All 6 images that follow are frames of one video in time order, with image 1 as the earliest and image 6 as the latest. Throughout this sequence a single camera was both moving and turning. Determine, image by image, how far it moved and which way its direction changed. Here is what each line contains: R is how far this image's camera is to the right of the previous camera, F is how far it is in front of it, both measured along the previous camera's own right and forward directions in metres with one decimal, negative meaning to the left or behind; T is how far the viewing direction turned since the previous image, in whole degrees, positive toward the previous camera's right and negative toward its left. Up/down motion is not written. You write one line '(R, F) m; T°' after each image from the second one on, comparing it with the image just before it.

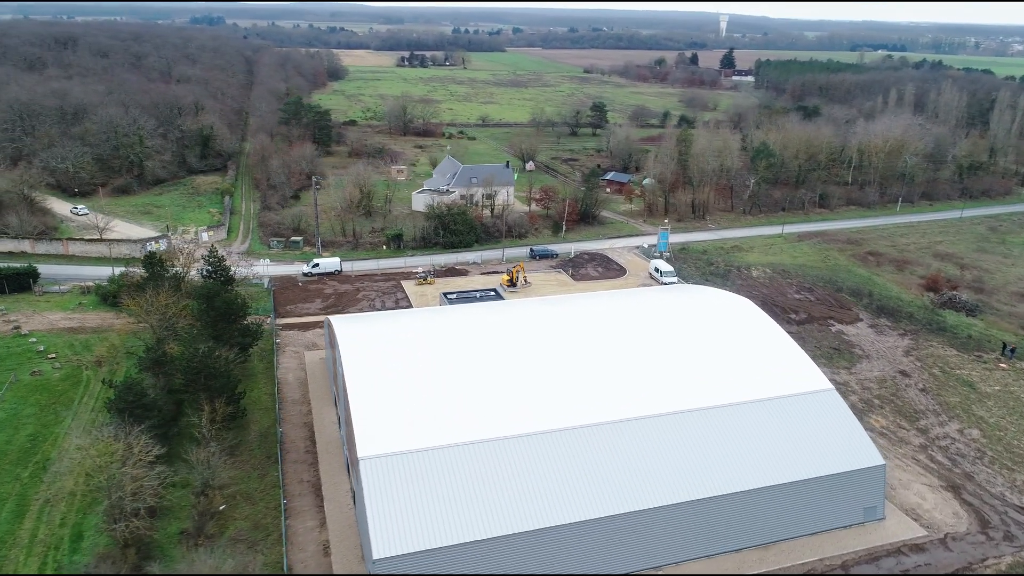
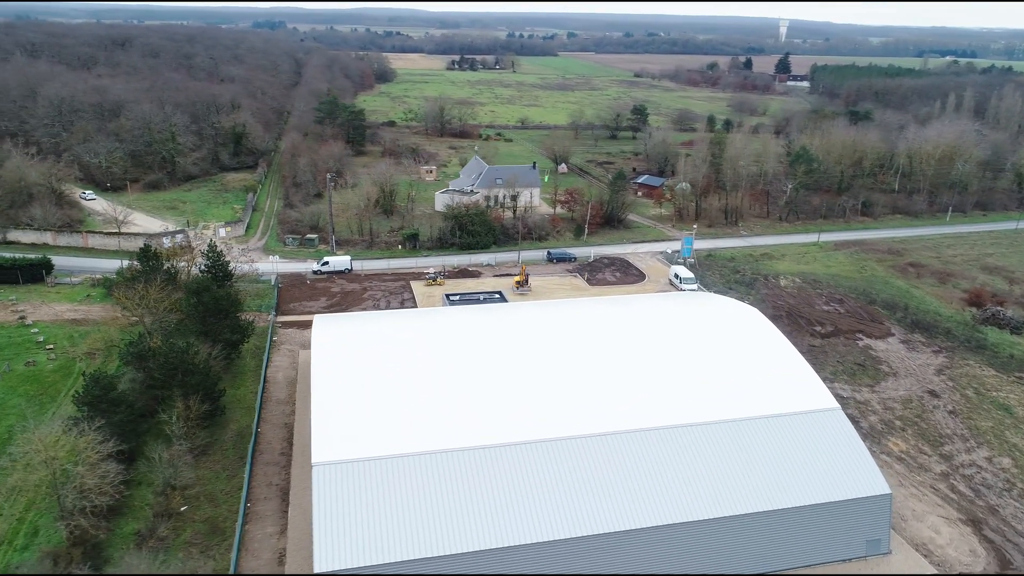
(+1.5, +1.0) m; -4°
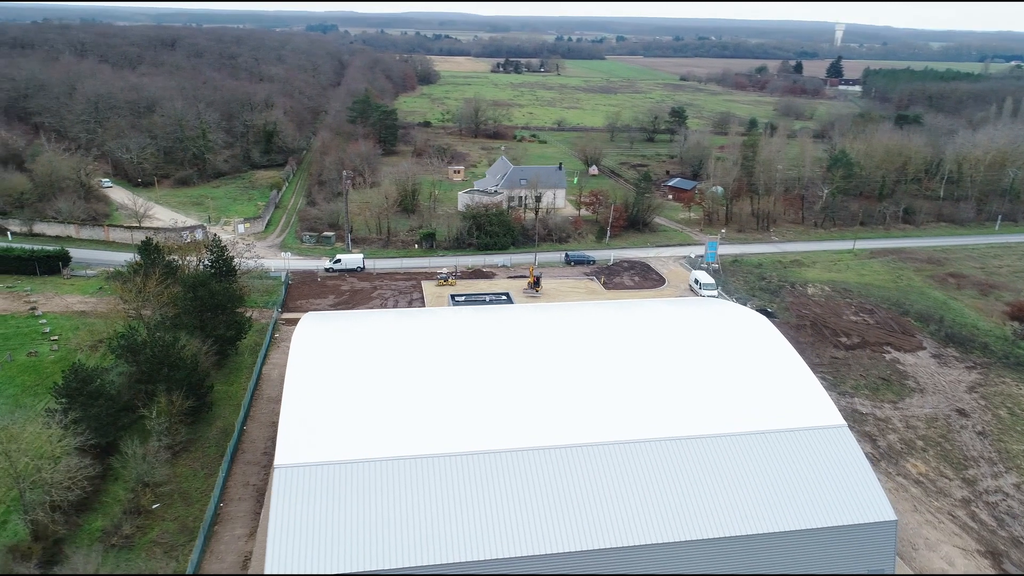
(+1.2, +0.8) m; -3°
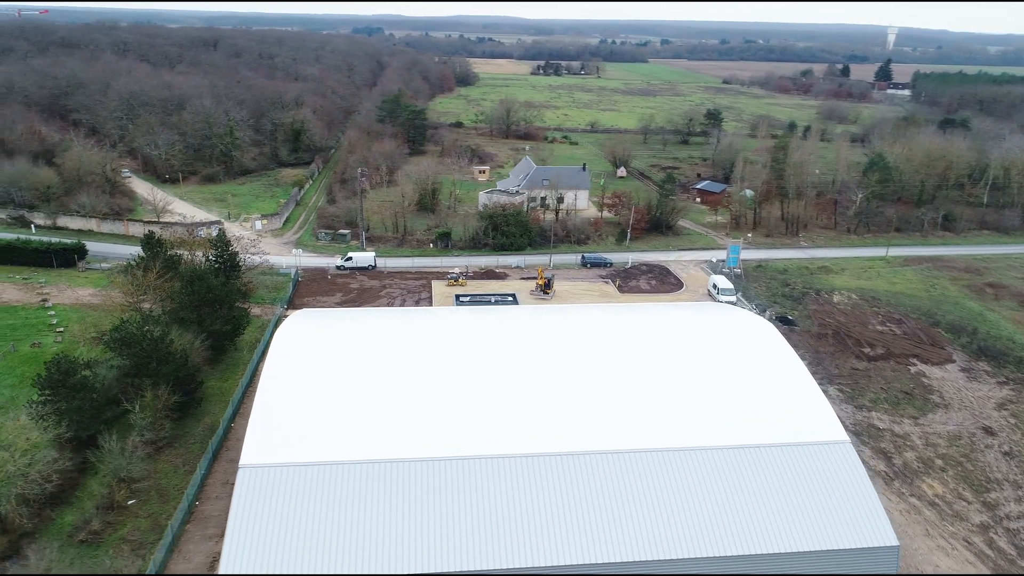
(+1.1, +0.7) m; -3°
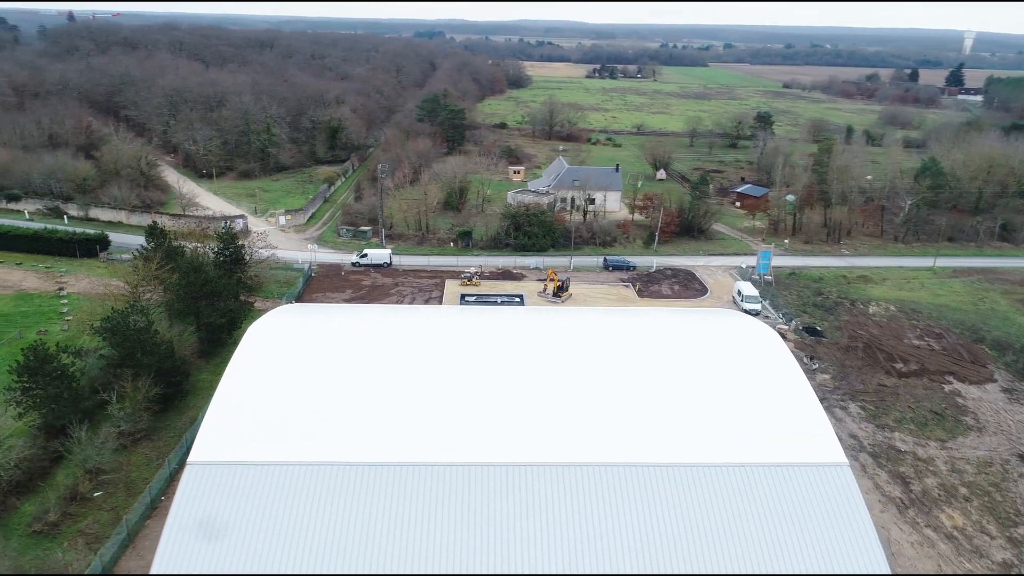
(+1.5, +0.9) m; -4°
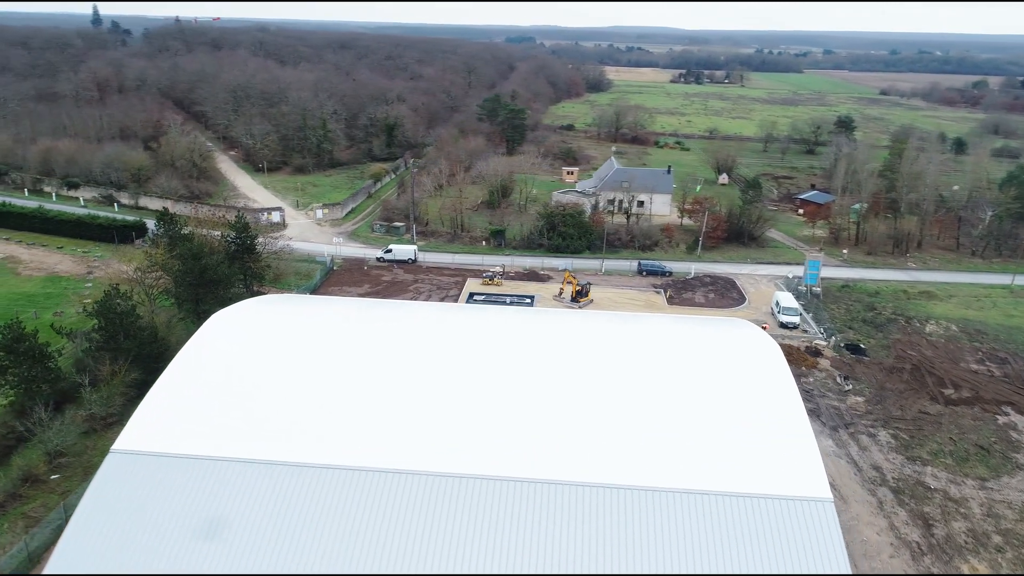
(+2.1, +1.3) m; -6°
